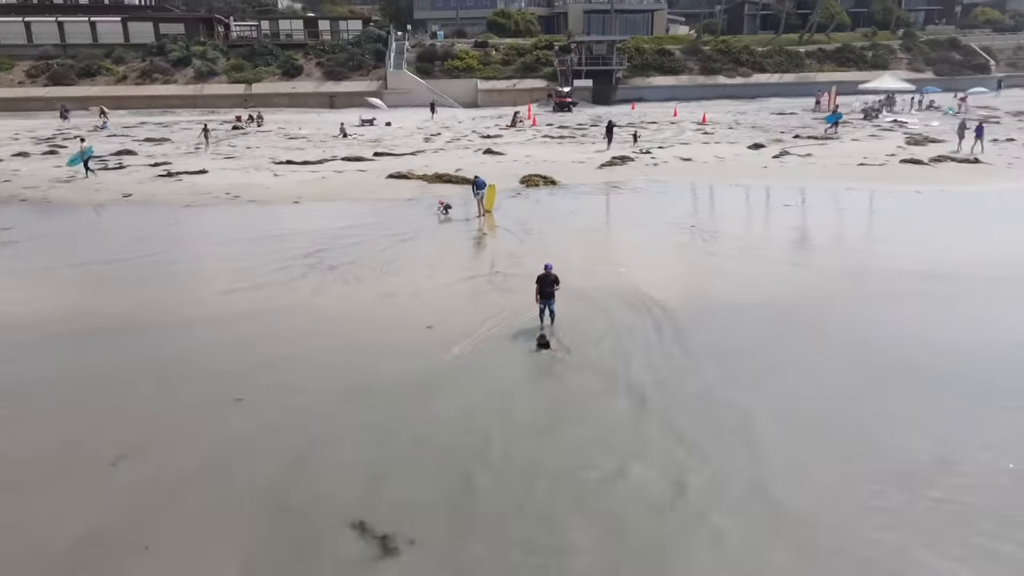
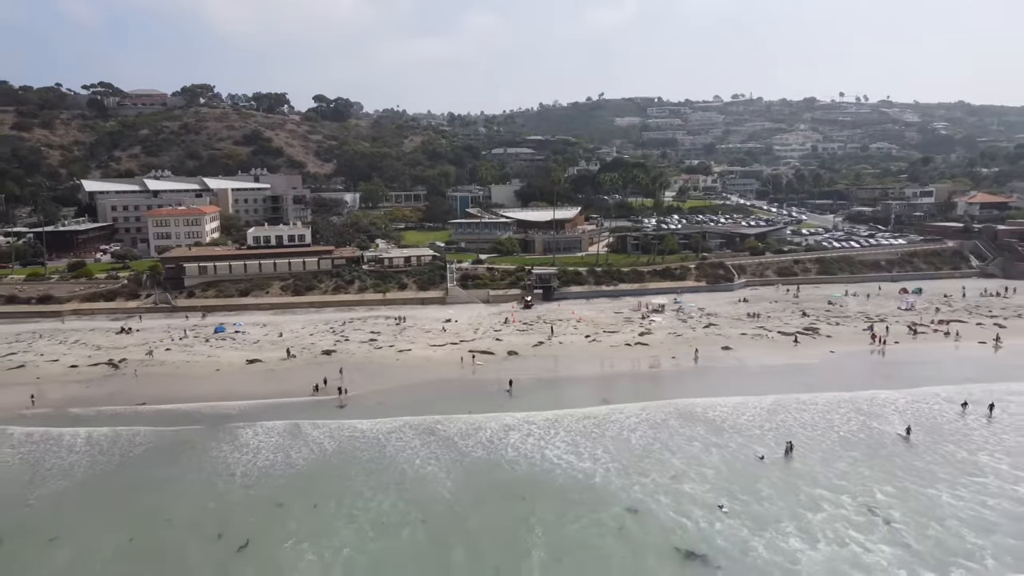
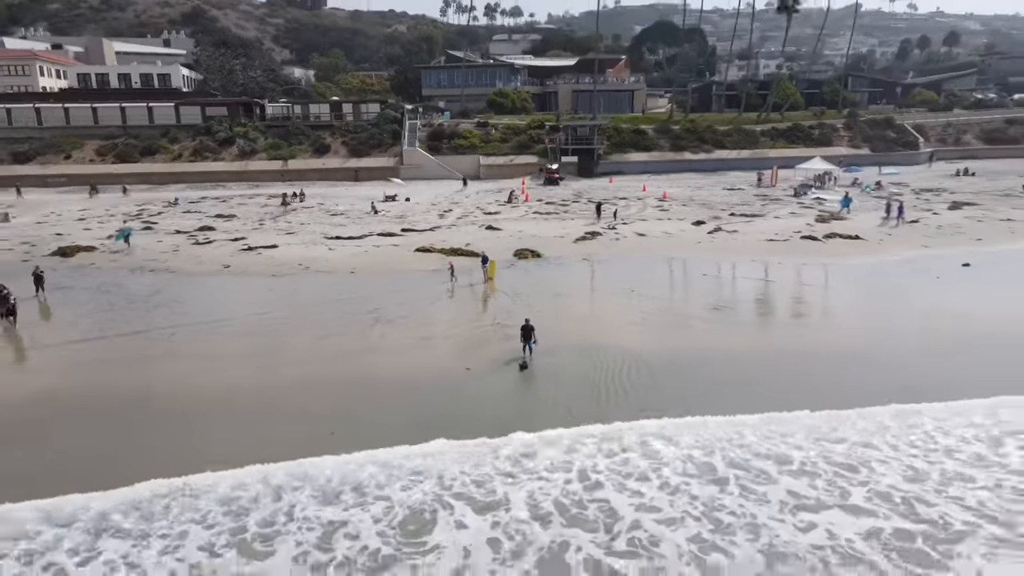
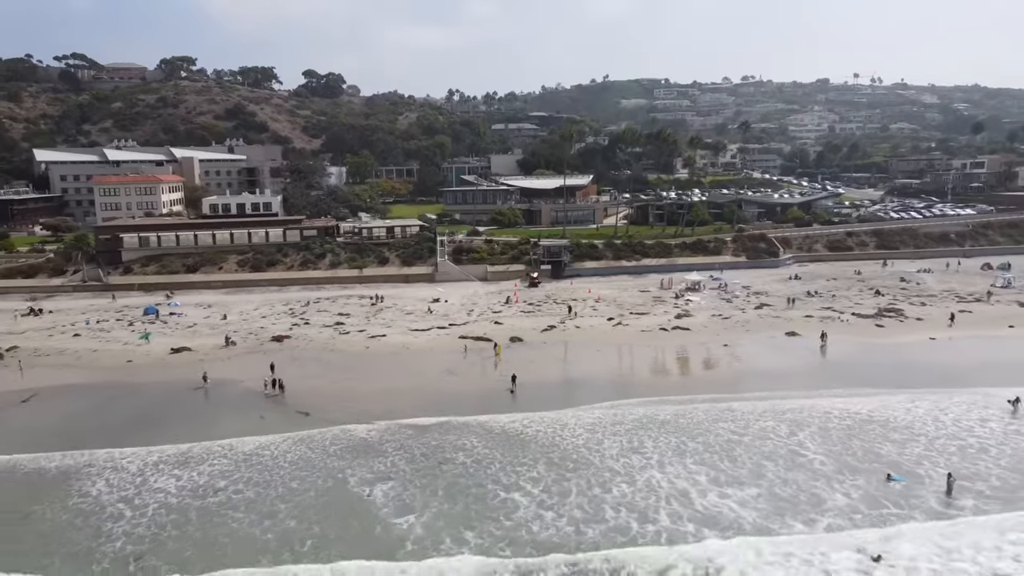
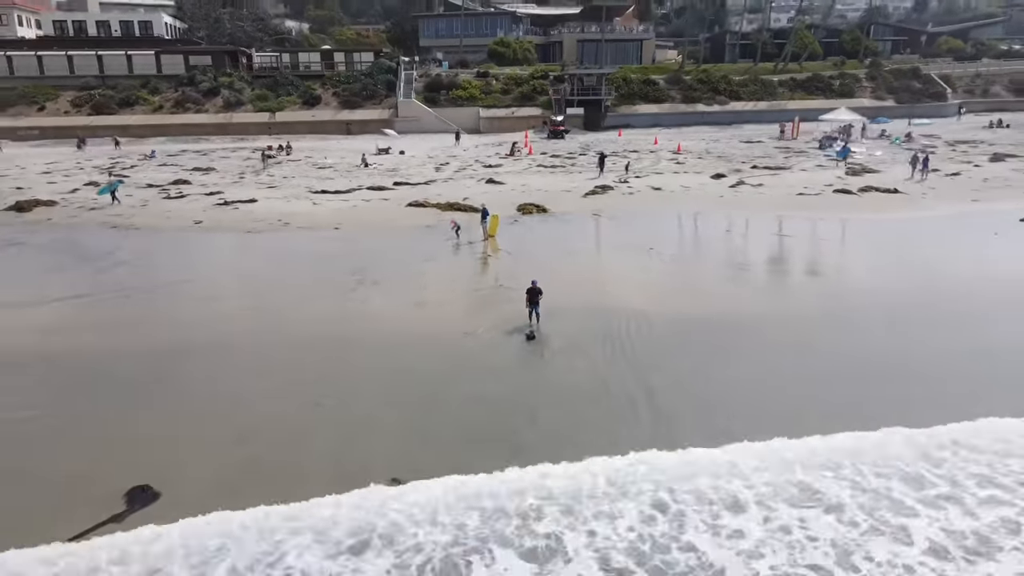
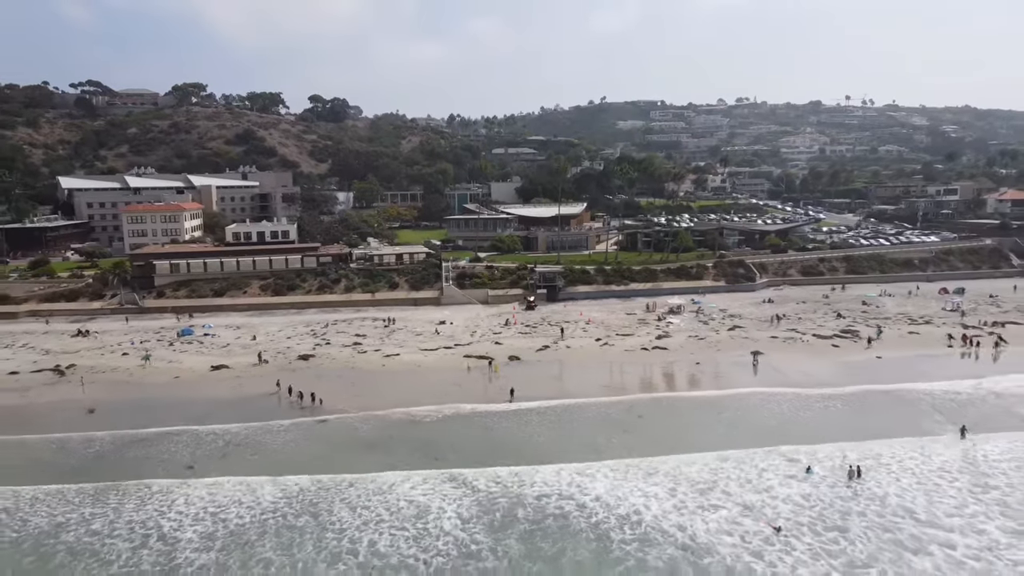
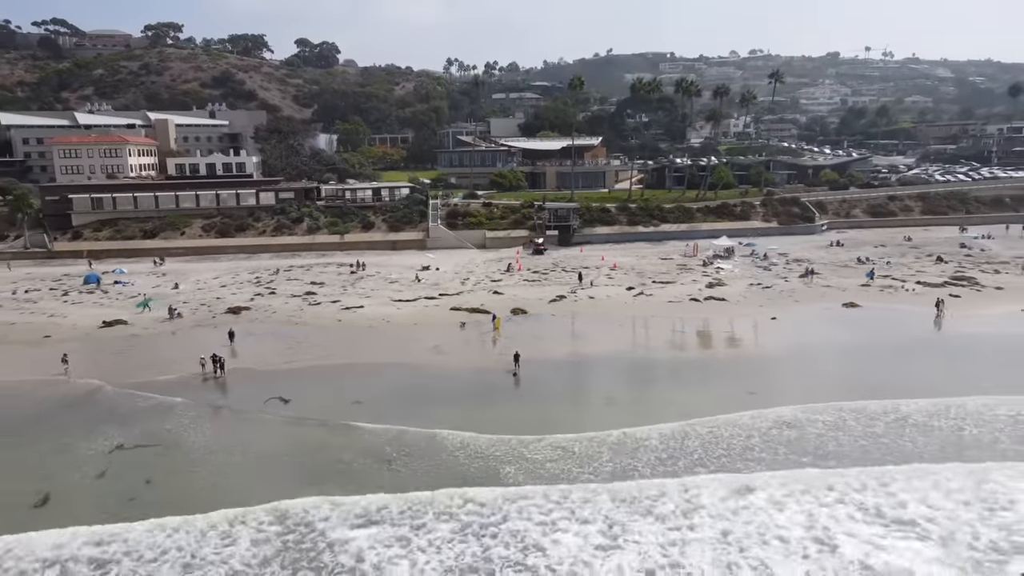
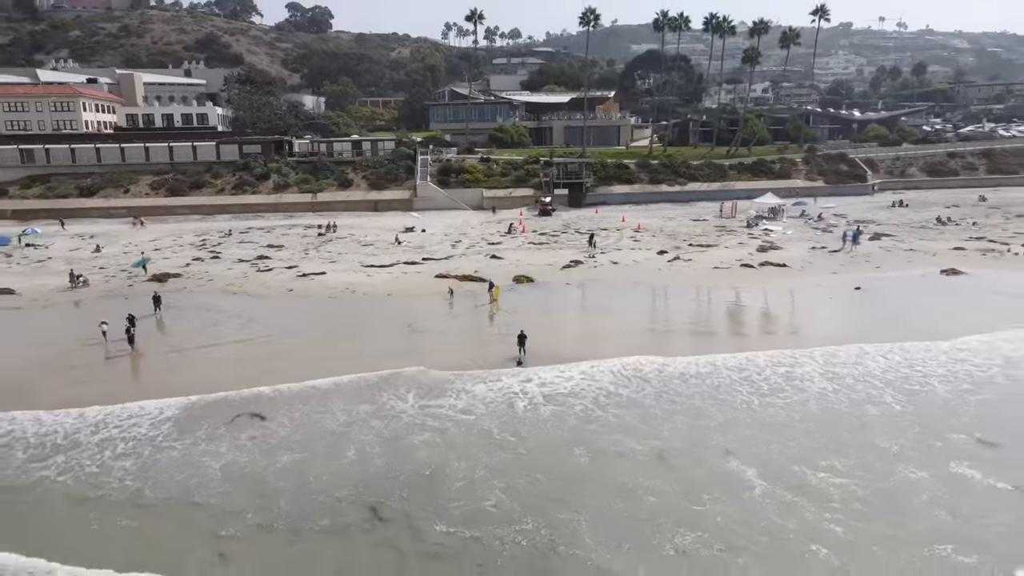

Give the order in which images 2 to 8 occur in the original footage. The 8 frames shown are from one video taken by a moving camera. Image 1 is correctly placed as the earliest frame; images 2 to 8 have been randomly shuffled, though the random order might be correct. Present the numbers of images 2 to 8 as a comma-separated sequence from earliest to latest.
5, 3, 8, 7, 4, 6, 2
